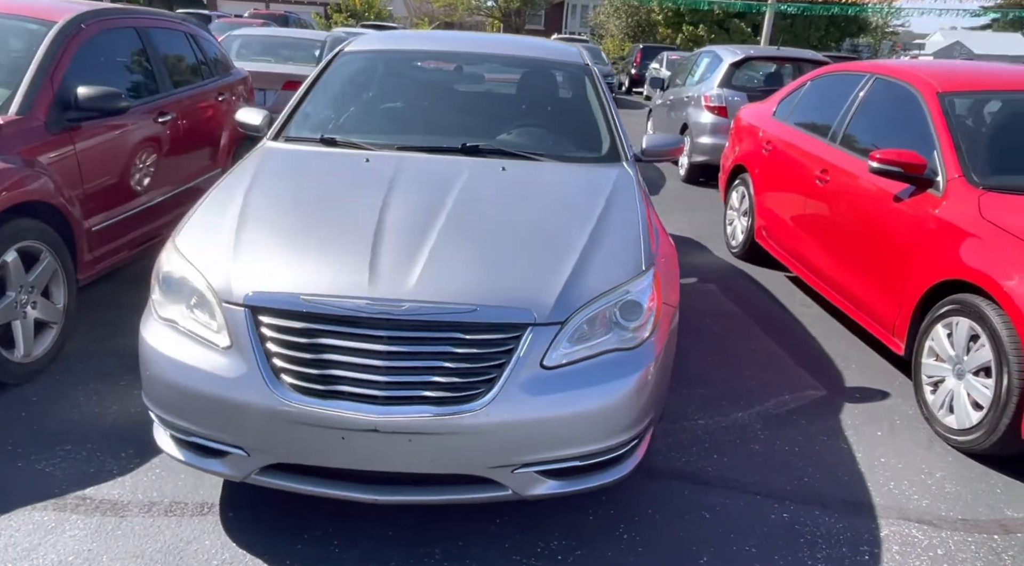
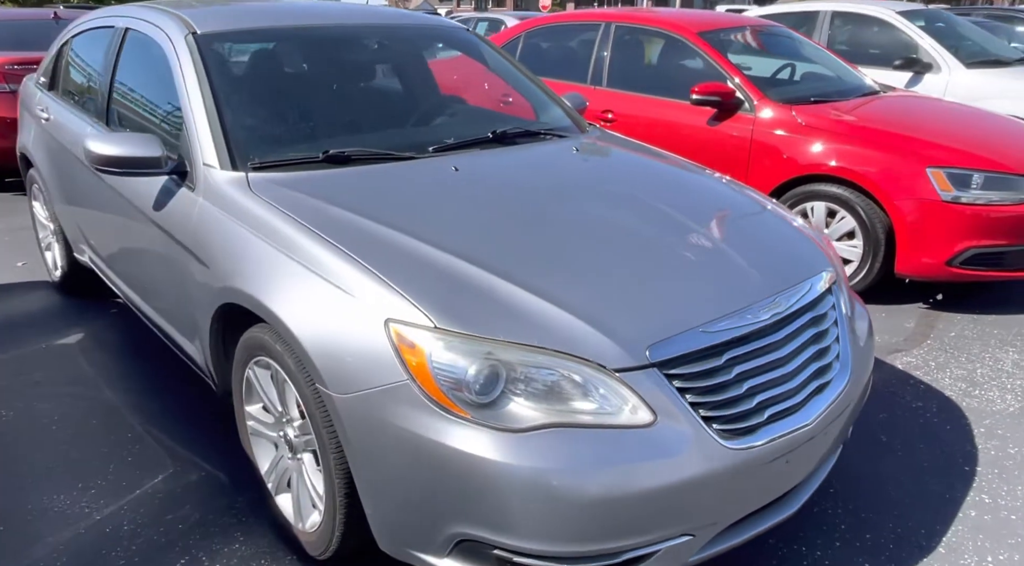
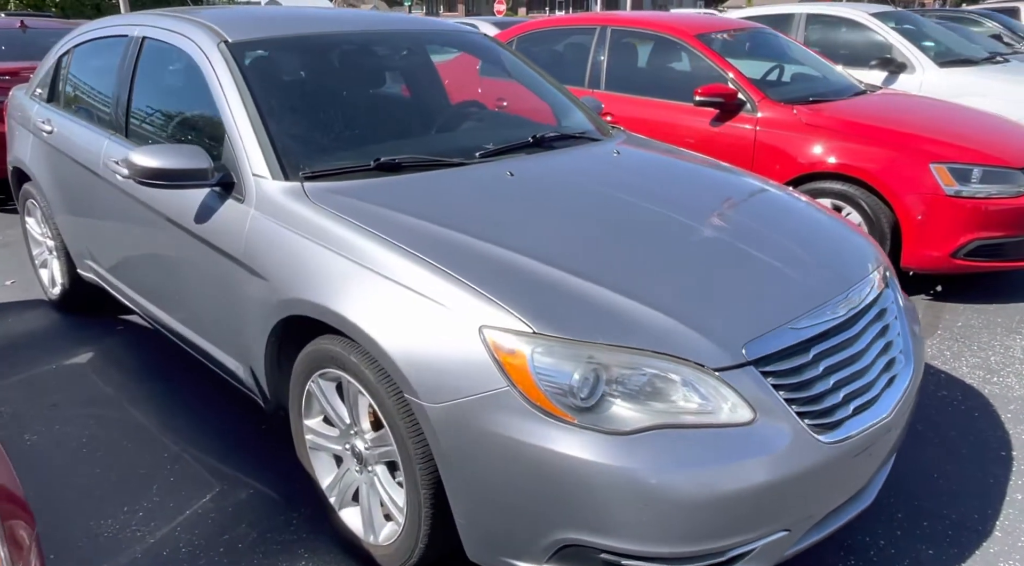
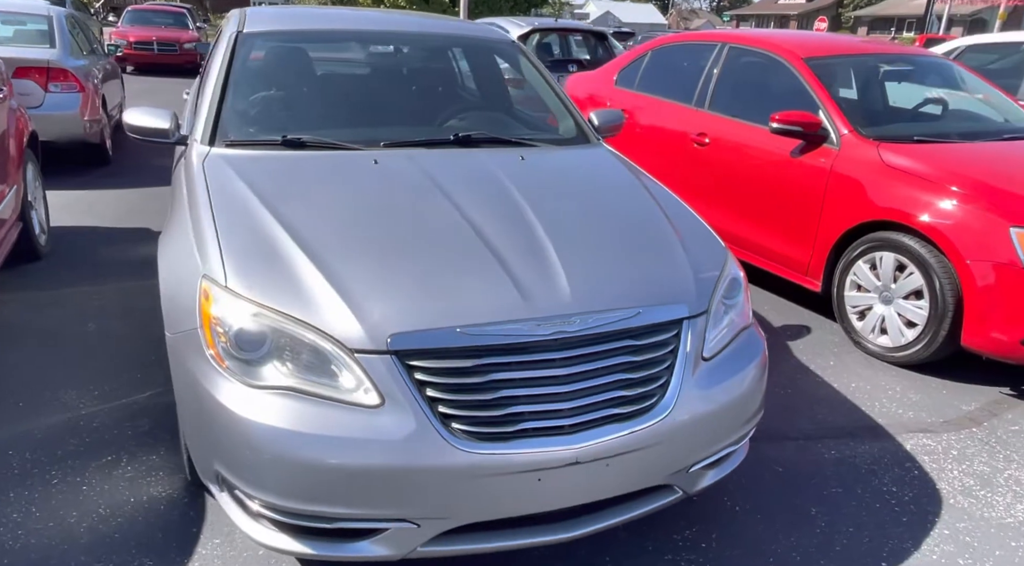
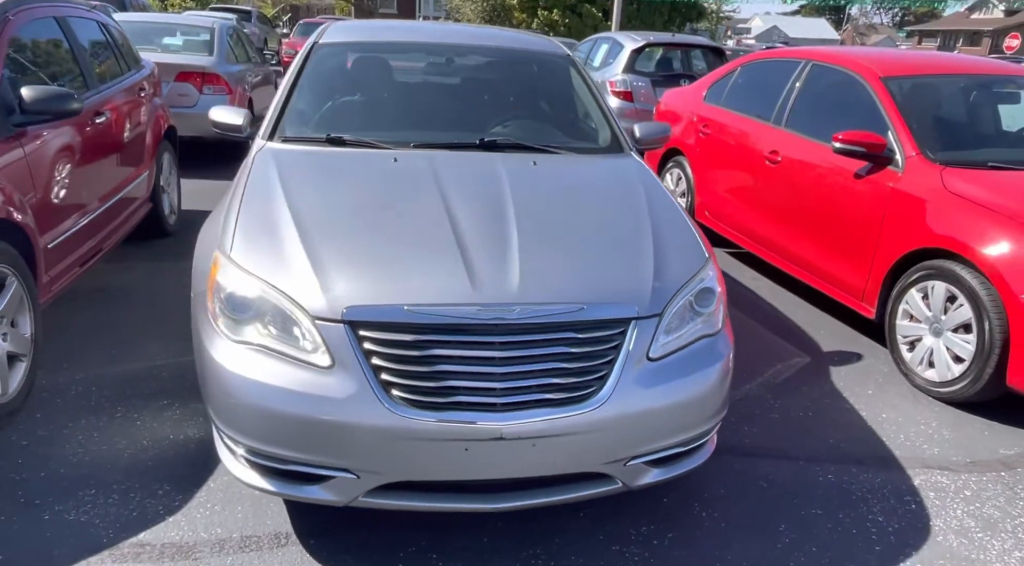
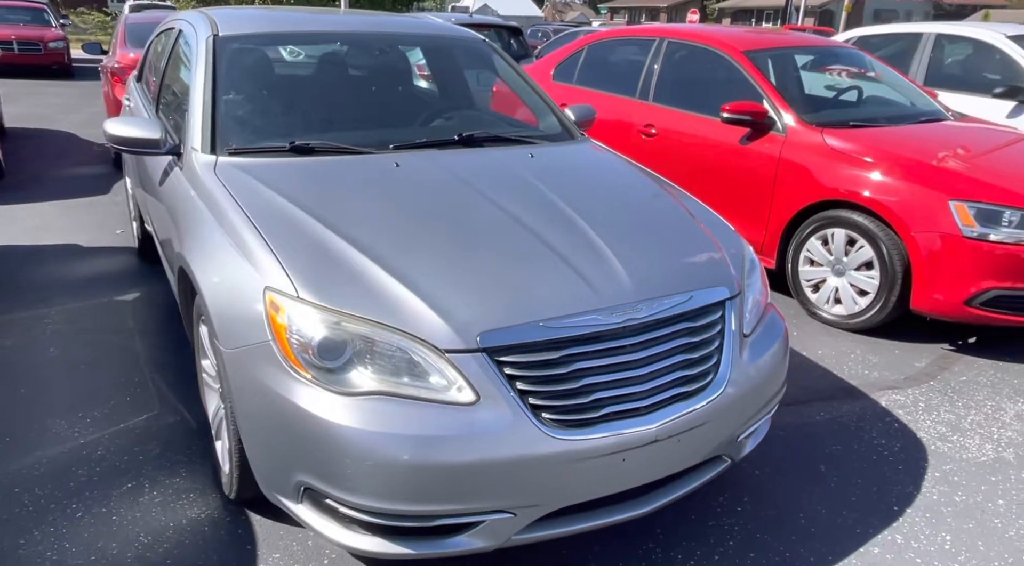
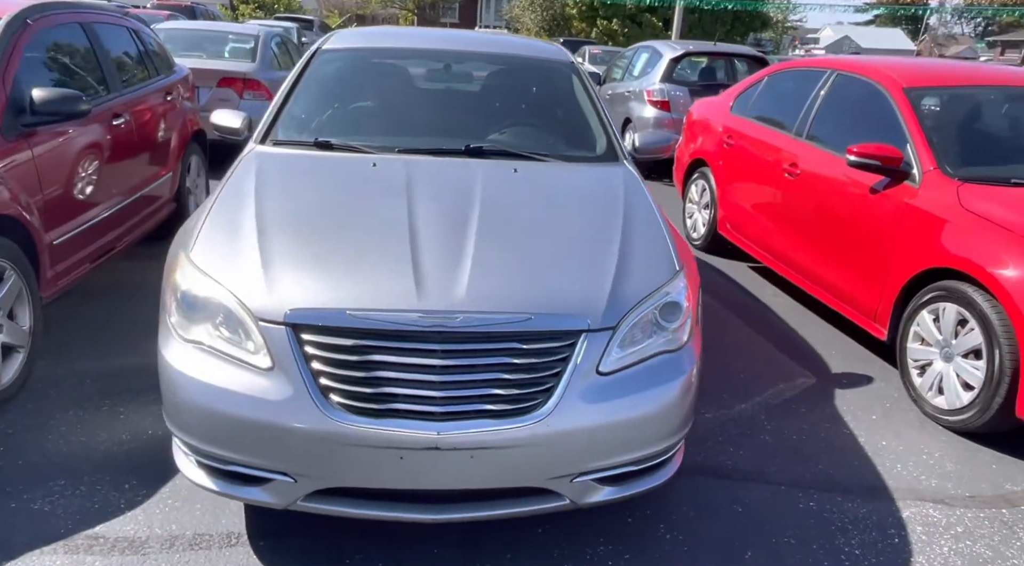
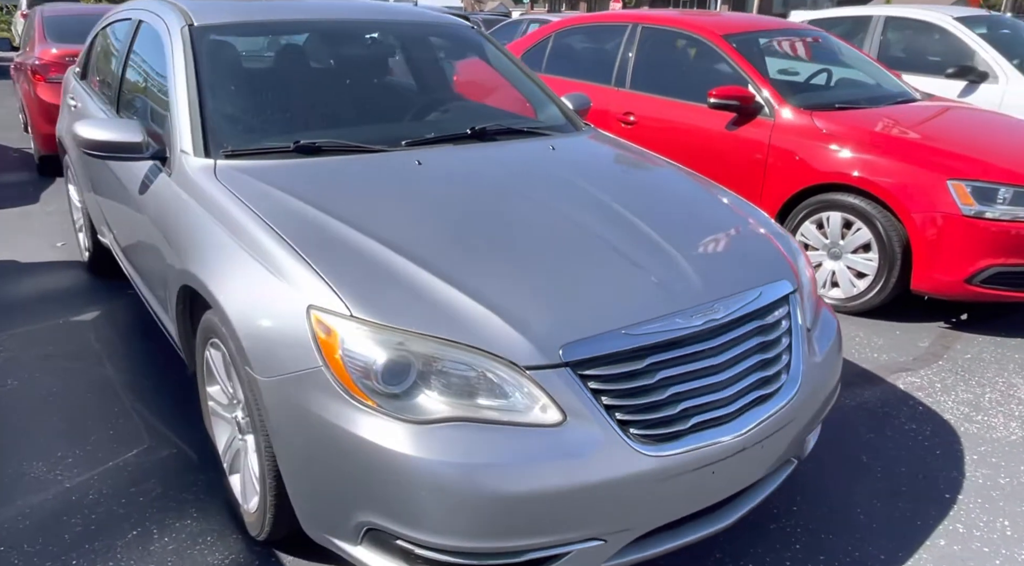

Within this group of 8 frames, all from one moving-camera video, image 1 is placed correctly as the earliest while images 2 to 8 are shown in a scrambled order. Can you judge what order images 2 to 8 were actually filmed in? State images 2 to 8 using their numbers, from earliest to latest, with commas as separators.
7, 5, 4, 6, 8, 2, 3
